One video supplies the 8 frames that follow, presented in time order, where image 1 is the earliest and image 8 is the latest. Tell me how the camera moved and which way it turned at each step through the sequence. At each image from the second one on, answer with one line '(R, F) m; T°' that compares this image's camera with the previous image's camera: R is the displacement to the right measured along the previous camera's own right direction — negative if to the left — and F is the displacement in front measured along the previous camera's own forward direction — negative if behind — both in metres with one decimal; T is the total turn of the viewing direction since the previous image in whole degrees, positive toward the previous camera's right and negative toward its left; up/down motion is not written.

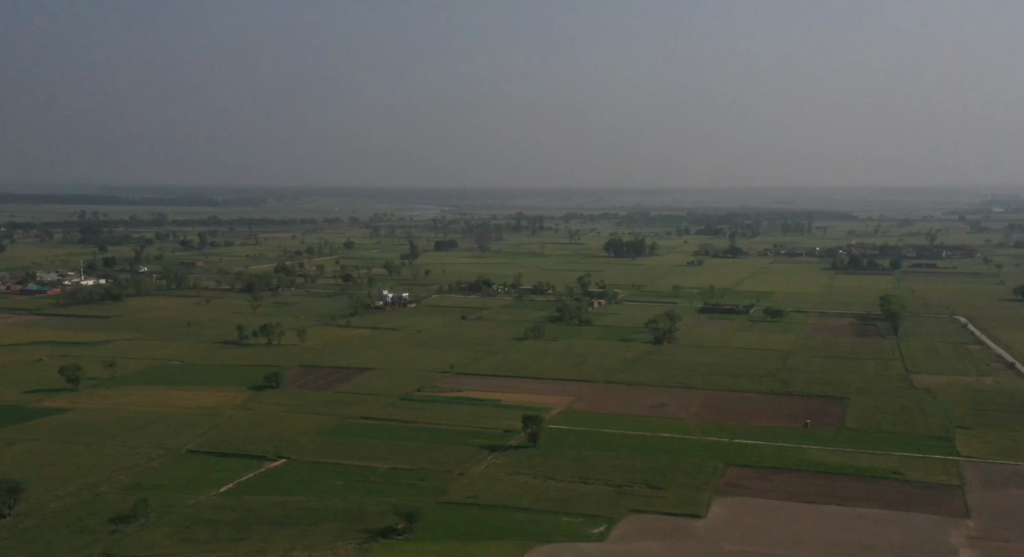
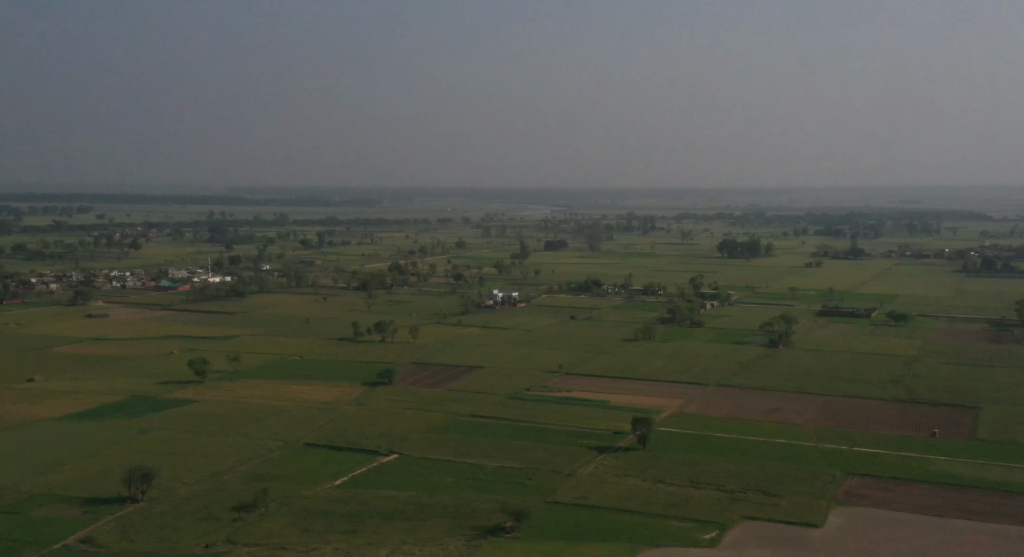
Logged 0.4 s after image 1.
(0.0, +0.1) m; -5°
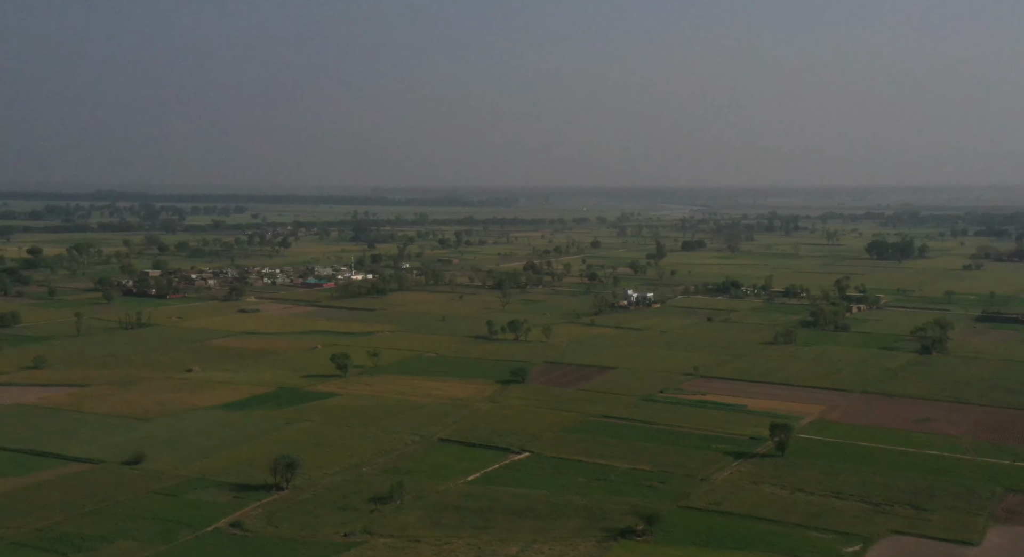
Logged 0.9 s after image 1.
(+0.1, +0.1) m; -7°
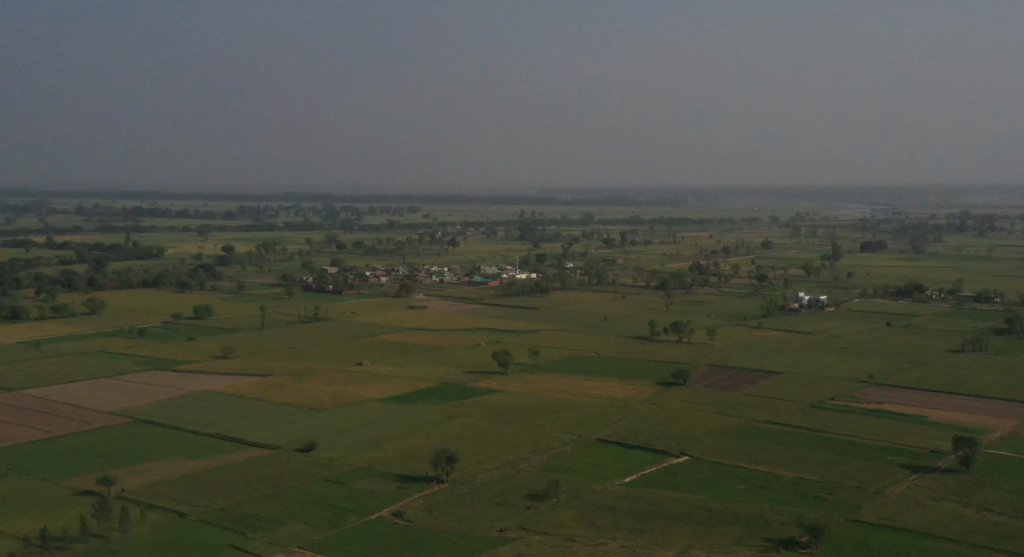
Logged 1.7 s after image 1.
(+0.8, -0.1) m; -10°
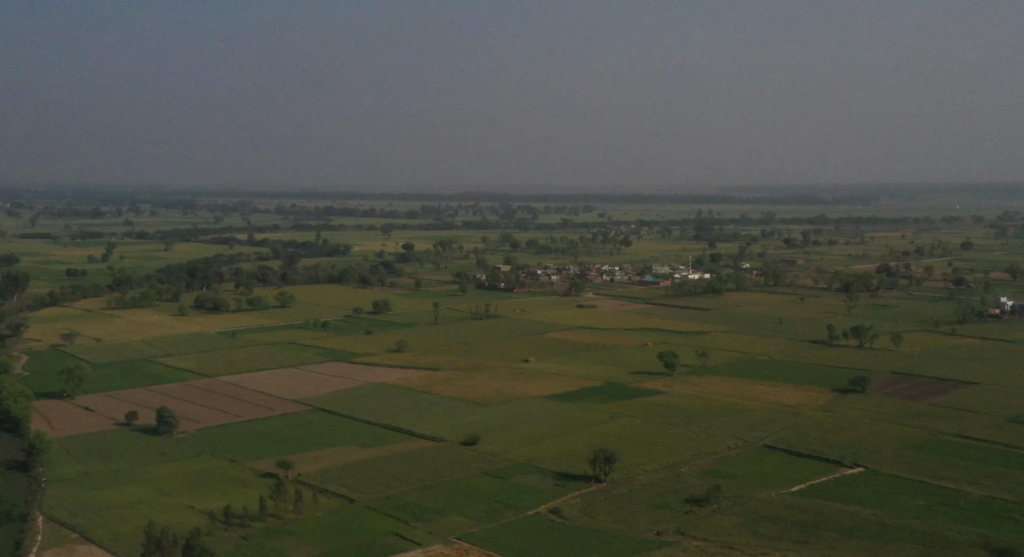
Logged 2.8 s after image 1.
(+1.7, 0.0) m; -12°
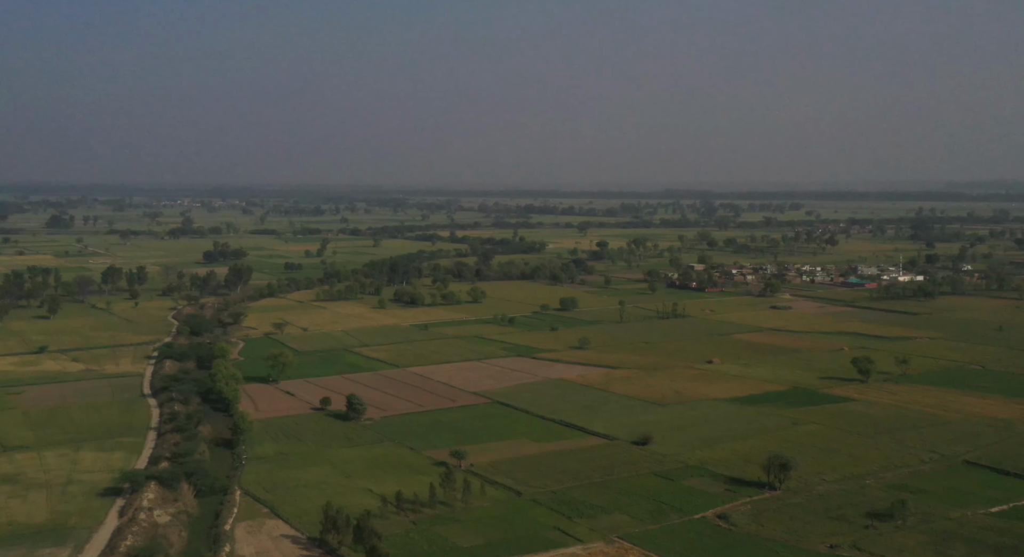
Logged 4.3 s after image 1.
(+2.8, +0.8) m; -15°
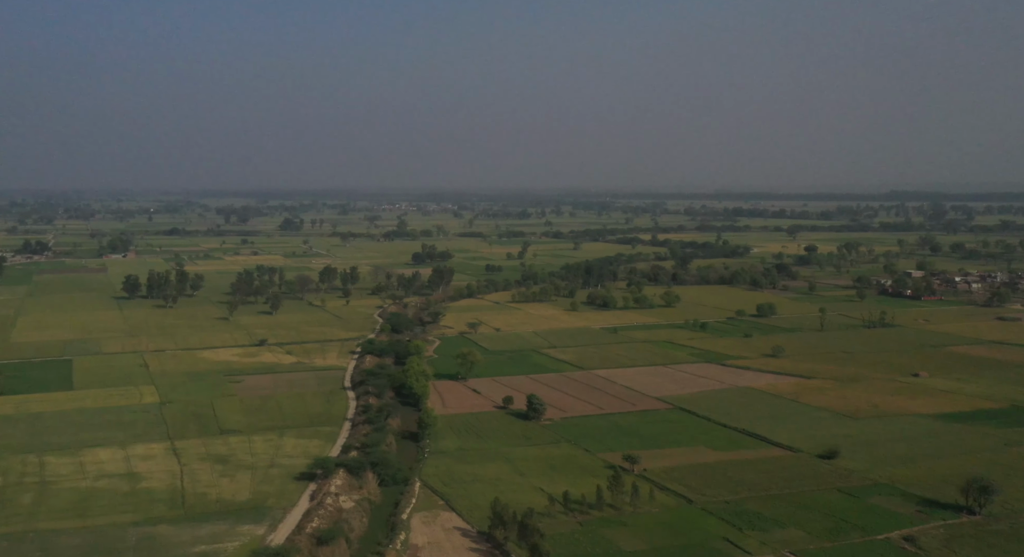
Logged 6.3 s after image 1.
(+2.4, +1.0) m; -15°
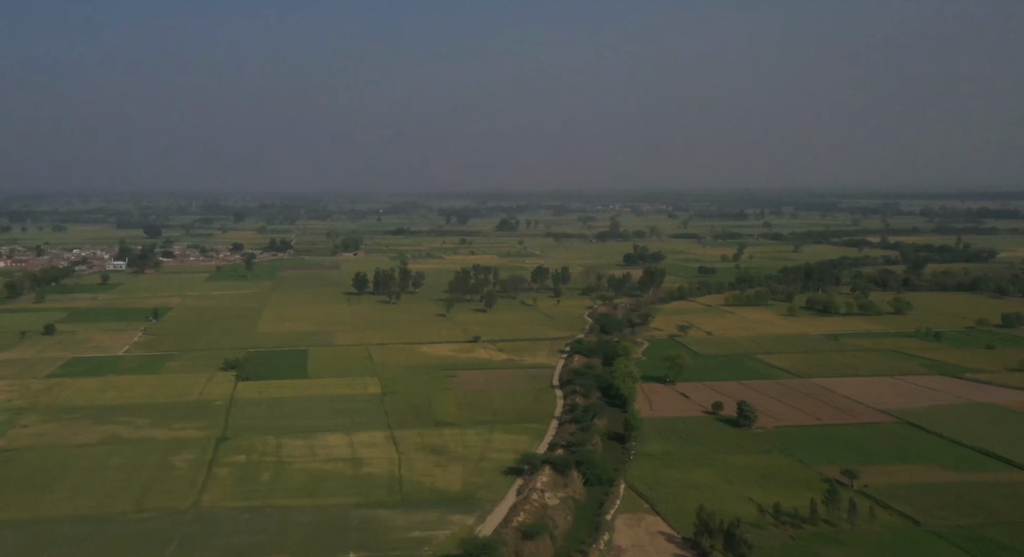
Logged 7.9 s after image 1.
(+0.5, +0.3) m; -12°
